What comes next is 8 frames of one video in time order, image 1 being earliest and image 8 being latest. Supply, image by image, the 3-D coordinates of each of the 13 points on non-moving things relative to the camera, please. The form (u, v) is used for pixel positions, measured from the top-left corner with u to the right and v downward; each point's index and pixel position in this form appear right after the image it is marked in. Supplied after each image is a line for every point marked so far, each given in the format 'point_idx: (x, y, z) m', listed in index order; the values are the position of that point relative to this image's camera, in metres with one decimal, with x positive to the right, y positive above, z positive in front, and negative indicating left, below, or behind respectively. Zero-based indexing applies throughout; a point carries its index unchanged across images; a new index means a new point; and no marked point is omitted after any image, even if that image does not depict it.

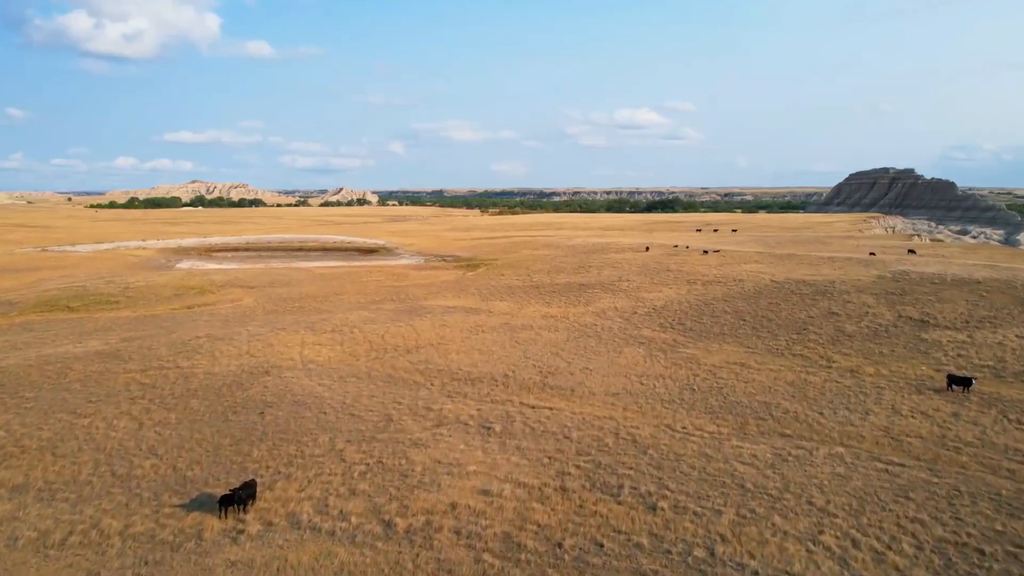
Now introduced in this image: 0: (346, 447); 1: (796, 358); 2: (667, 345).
0: (-1.8, -1.7, +9.4) m
1: (+4.8, -1.2, +14.6) m
2: (+2.9, -1.1, +16.3) m
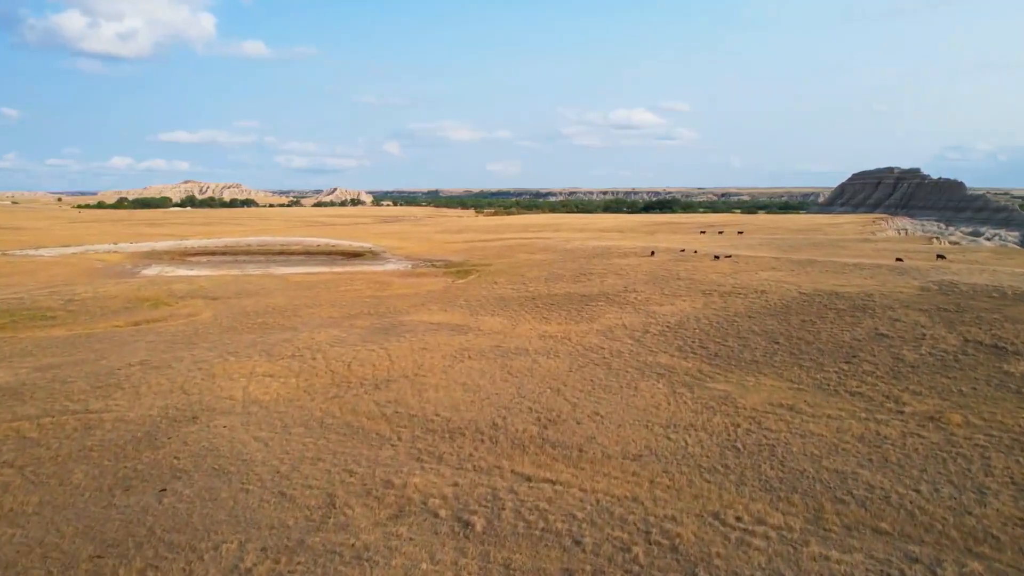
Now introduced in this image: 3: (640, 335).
0: (-1.9, -2.1, +6.5) m
1: (+4.6, -1.5, +11.7) m
2: (+2.8, -1.4, +13.5) m
3: (+2.7, -1.0, +18.2) m
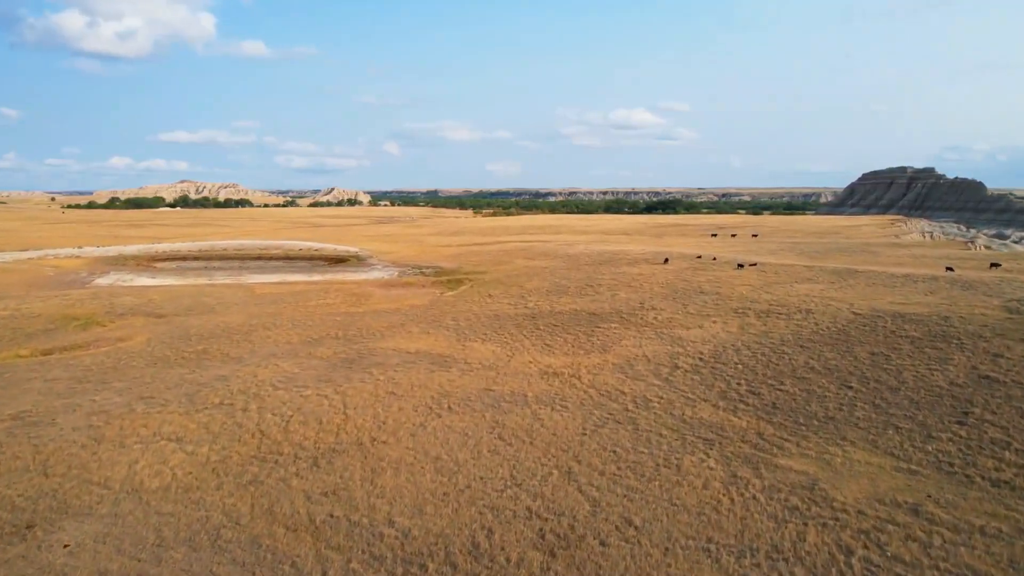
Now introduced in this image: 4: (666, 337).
0: (-2.0, -2.5, +2.7) m
1: (+4.5, -1.9, +8.0) m
2: (+2.7, -1.8, +9.7) m
3: (+2.6, -1.4, +14.5) m
4: (+3.1, -1.0, +17.5) m
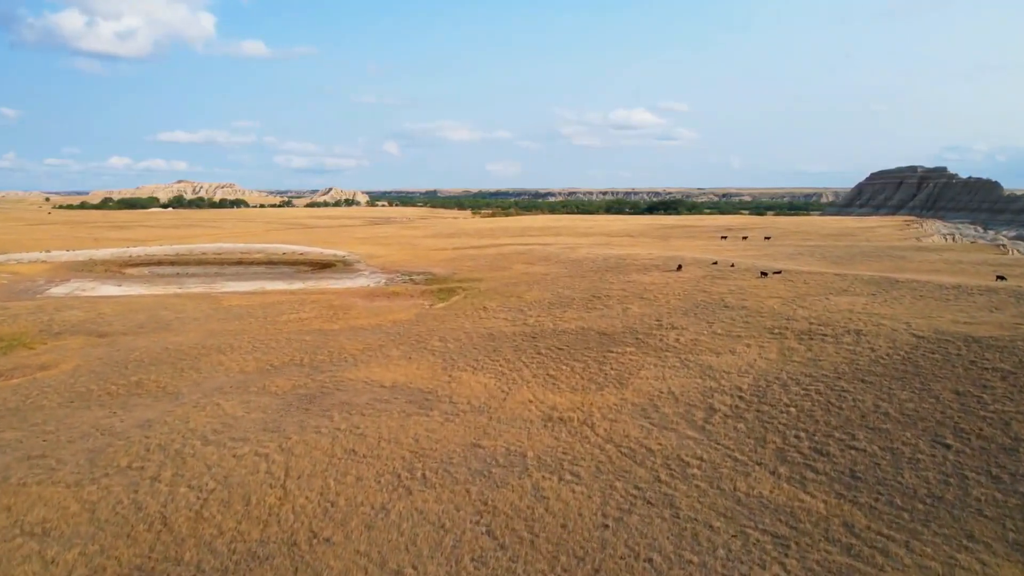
0: (-2.0, -2.8, -0.2) m
1: (+4.5, -2.2, +5.1) m
2: (+2.6, -2.2, +6.8) m
3: (+2.6, -1.7, +11.5) m
4: (+3.1, -1.3, +14.6) m
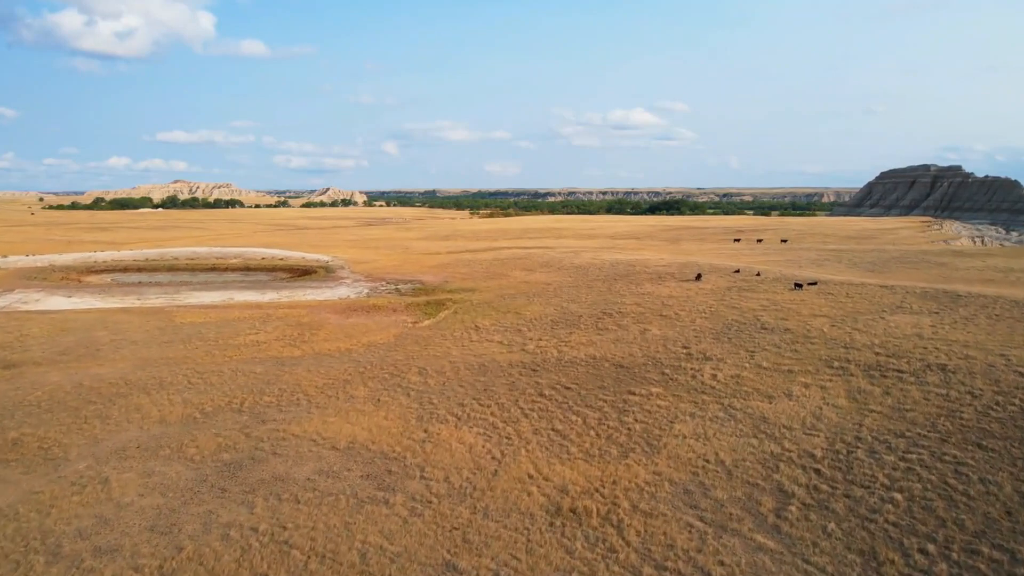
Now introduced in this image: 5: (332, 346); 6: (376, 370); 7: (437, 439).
0: (-2.1, -3.1, -3.6) m
1: (+4.4, -2.6, +1.7) m
2: (+2.6, -2.5, +3.4) m
3: (+2.5, -2.1, +8.1) m
4: (+3.0, -1.7, +11.2) m
5: (-3.7, -1.2, +18.1) m
6: (-2.4, -1.5, +15.5) m
7: (-0.9, -1.8, +10.7) m
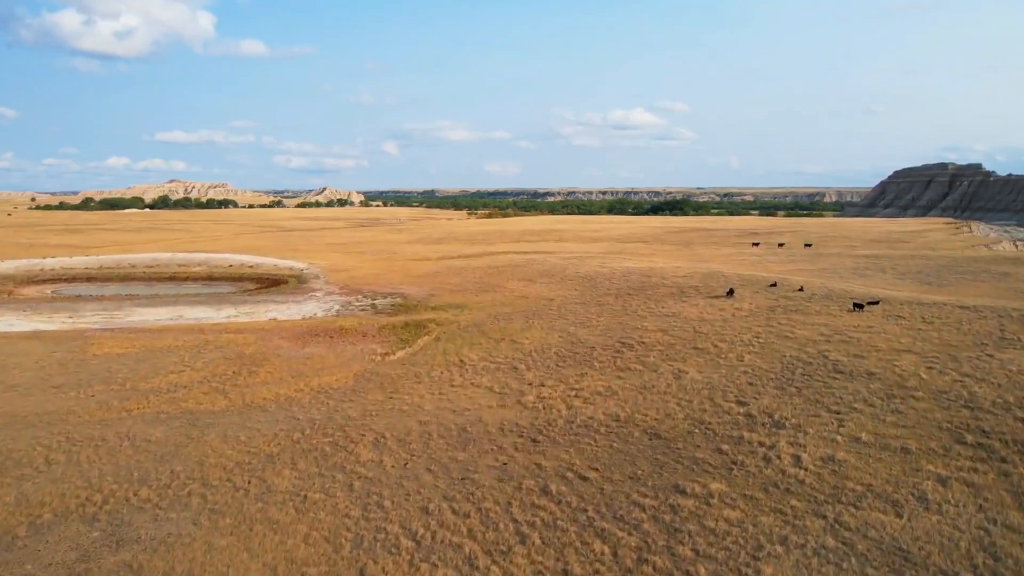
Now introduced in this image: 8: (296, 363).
0: (-2.2, -3.6, -7.8) m
1: (+4.3, -3.0, -2.6) m
2: (+2.5, -3.0, -0.8) m
3: (+2.4, -2.5, +3.9) m
4: (+2.9, -2.1, +6.9) m
5: (-3.8, -1.7, +13.9) m
6: (-2.5, -1.9, +11.3) m
7: (-1.0, -2.3, +6.5) m
8: (-4.1, -1.4, +16.5) m
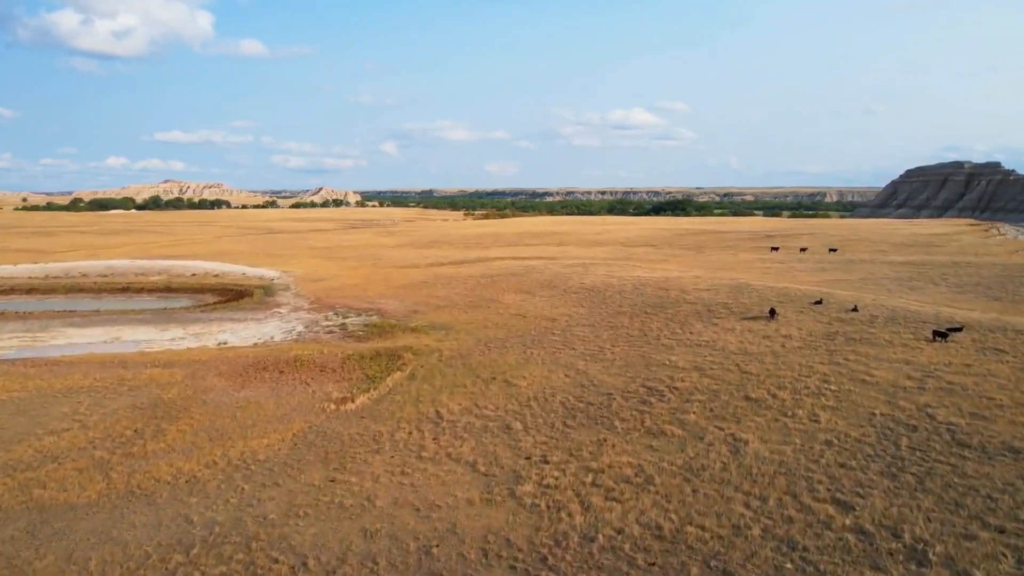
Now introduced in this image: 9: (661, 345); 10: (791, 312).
0: (-2.3, -4.0, -11.7) m
1: (+4.2, -3.5, -6.5) m
2: (+2.4, -3.4, -4.7) m
3: (+2.3, -3.0, 0.0) m
4: (+2.8, -2.6, +3.1) m
5: (-3.9, -2.1, +10.0) m
6: (-2.6, -2.3, +7.4) m
7: (-1.1, -2.7, +2.6) m
8: (-4.2, -1.8, +12.7) m
9: (+2.8, -1.0, +16.2) m
10: (+6.1, -0.5, +18.9) m
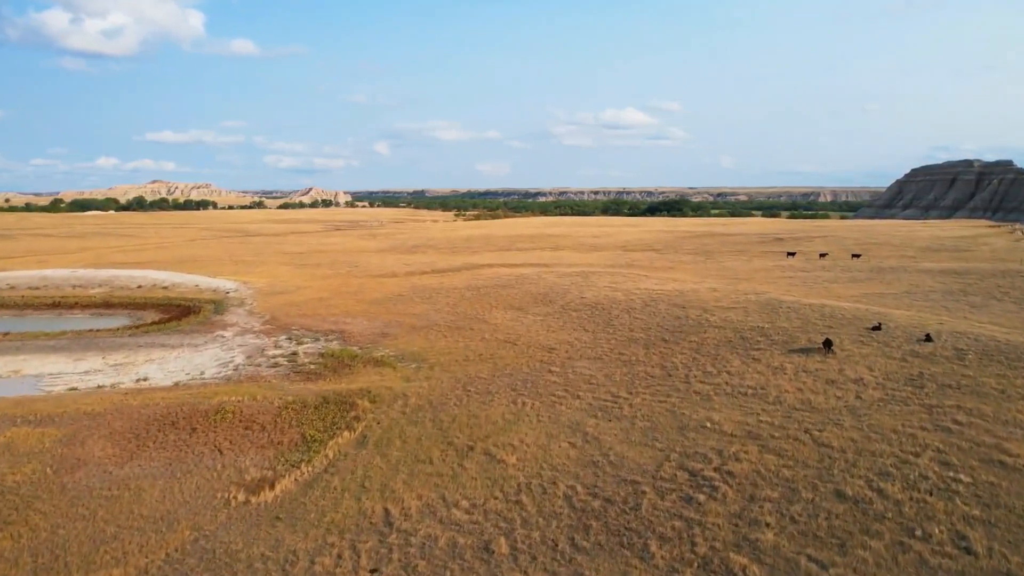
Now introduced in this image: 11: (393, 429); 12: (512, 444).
0: (-2.3, -4.4, -15.6) m
1: (+4.2, -3.9, -10.3) m
2: (+2.3, -3.8, -8.6) m
3: (+2.2, -3.4, -3.9) m
4: (+2.7, -3.0, -0.8) m
5: (-4.1, -2.5, +6.1) m
6: (-2.8, -2.8, +3.5) m
7: (-1.2, -3.1, -1.3) m
8: (-4.4, -2.2, +8.7) m
9: (+2.6, -1.5, +12.3) m
10: (+5.9, -0.9, +15.1) m
11: (-1.5, -1.8, +11.6) m
12: (0.0, -1.8, +10.4) m
